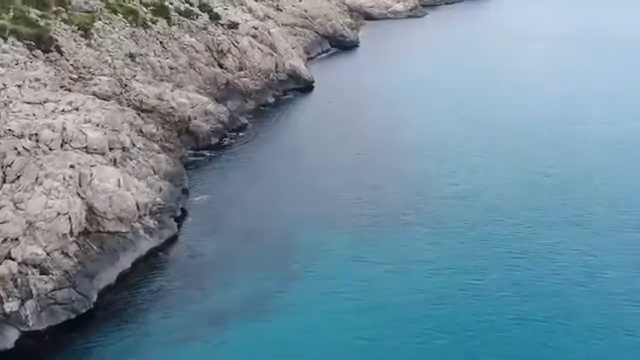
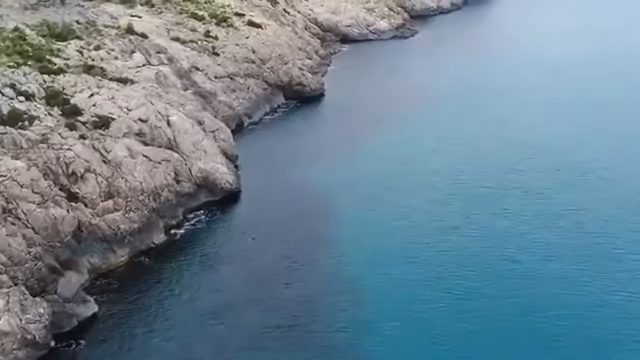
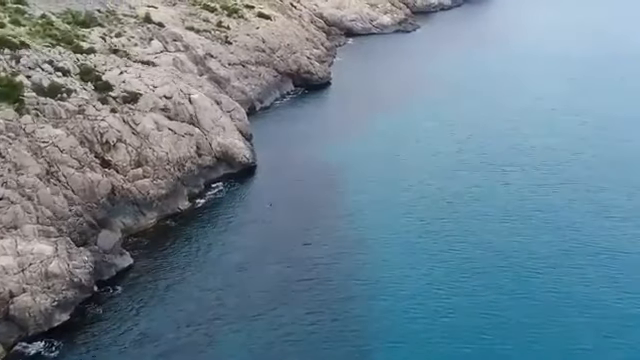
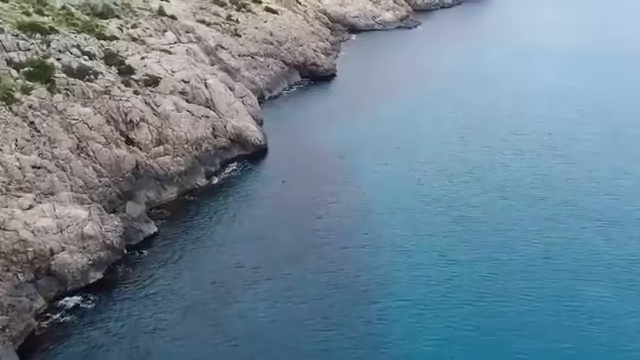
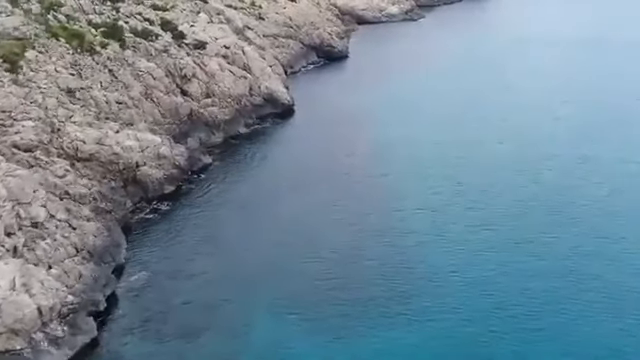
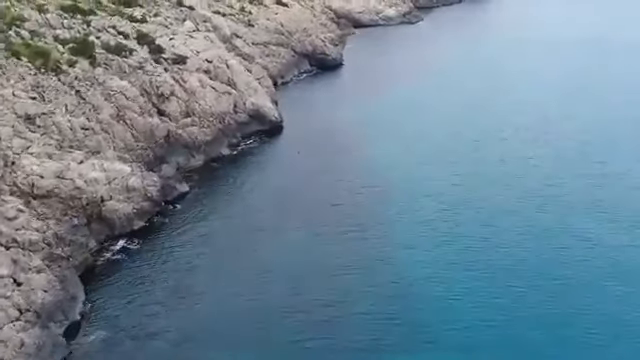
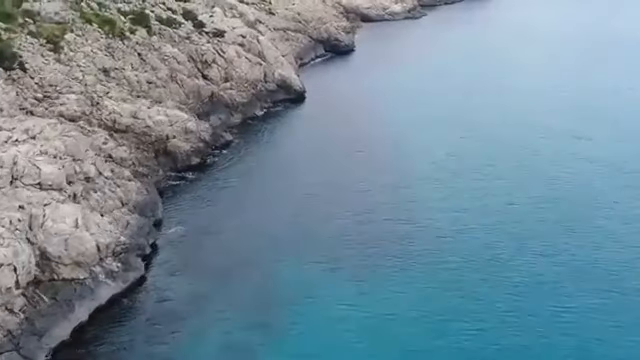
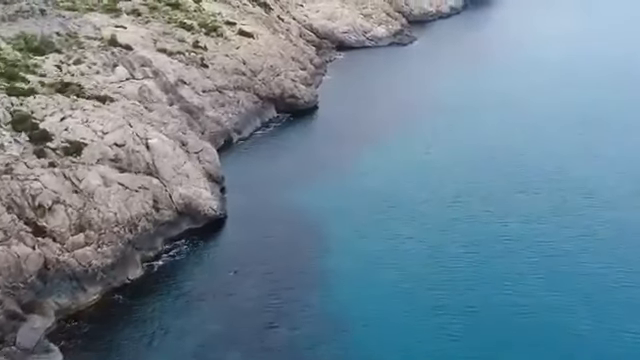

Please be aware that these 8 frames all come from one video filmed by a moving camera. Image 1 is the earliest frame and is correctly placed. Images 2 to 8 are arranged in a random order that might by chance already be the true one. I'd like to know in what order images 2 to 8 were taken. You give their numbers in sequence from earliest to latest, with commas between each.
7, 5, 6, 4, 3, 2, 8
